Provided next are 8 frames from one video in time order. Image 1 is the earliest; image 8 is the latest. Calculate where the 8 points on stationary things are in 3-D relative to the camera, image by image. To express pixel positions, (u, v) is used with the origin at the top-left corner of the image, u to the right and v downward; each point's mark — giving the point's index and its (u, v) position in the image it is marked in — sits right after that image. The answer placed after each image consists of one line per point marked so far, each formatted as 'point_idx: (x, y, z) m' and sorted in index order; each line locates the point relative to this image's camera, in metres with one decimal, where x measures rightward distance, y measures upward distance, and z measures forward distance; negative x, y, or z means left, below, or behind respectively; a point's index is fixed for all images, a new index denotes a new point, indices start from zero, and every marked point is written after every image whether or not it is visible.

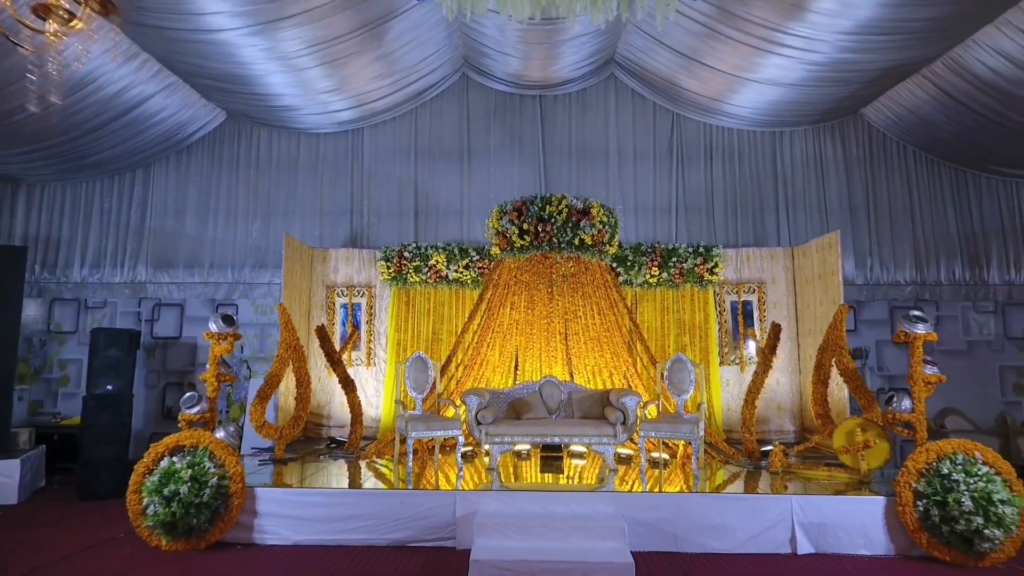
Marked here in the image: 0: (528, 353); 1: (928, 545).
0: (+0.1, -0.6, +6.4) m
1: (+2.3, -1.4, +4.0) m
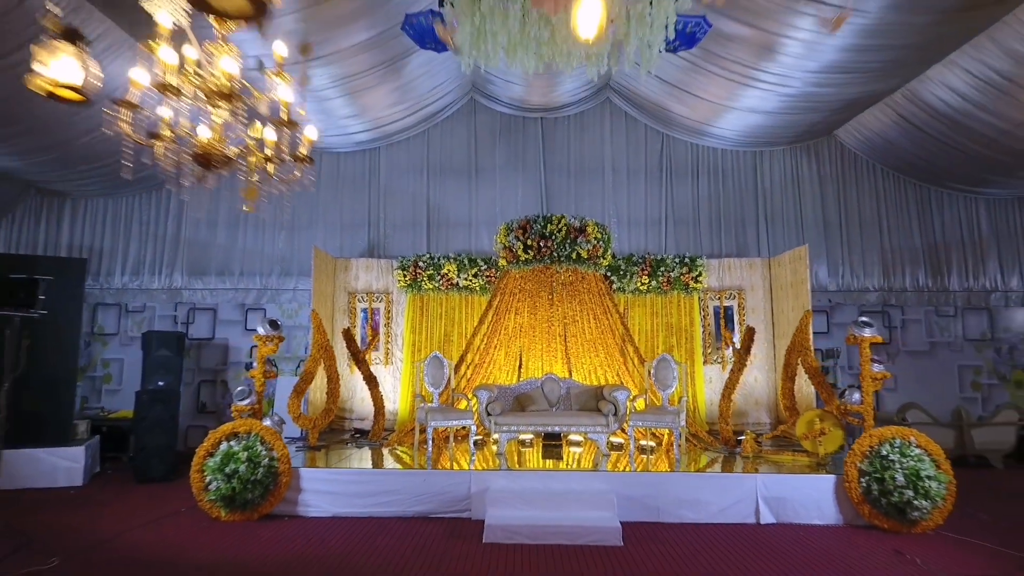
0: (+0.2, -0.7, +7.1) m
1: (+2.4, -1.5, +4.8) m
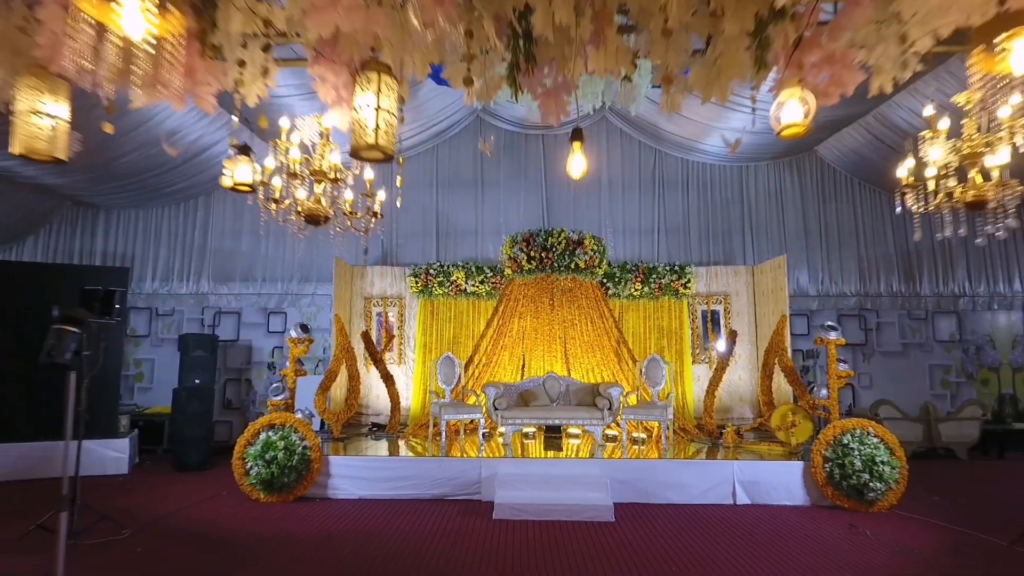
0: (+0.2, -0.7, +7.8) m
1: (+2.4, -1.6, +5.4) m
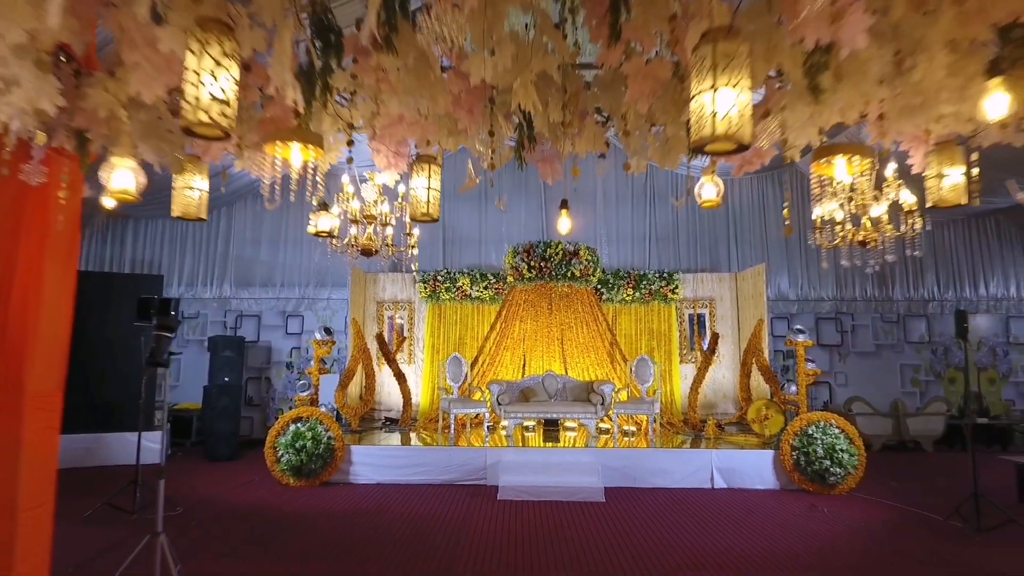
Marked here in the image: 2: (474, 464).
0: (+0.2, -0.8, +8.5) m
1: (+2.4, -1.6, +6.1) m
2: (-0.3, -1.6, +6.6) m
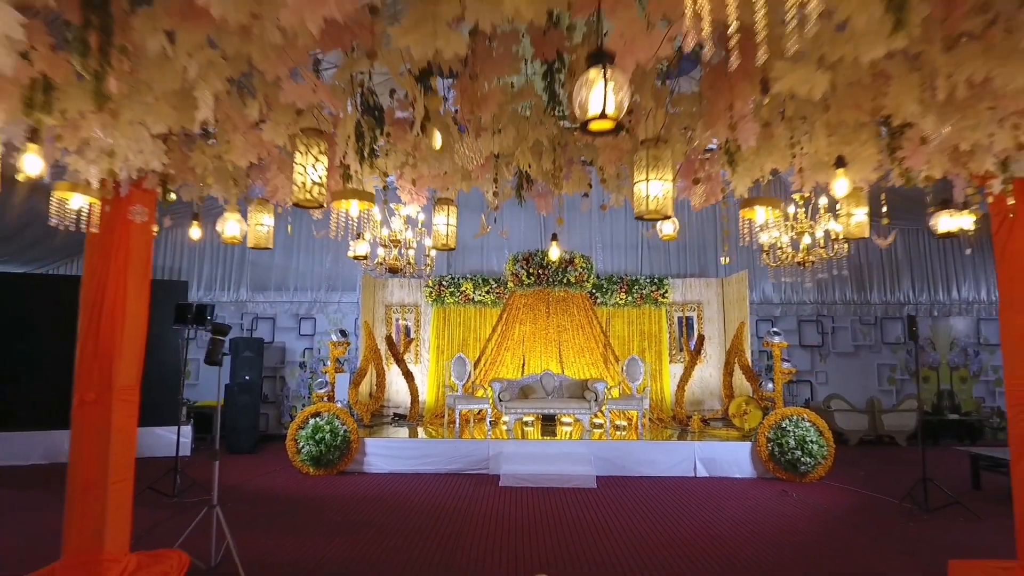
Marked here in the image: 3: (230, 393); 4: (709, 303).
0: (+0.2, -0.8, +9.1) m
1: (+2.4, -1.7, +6.7) m
2: (-0.3, -1.7, +7.2) m
3: (-3.3, -1.2, +8.6) m
4: (+2.6, -0.2, +9.5) m
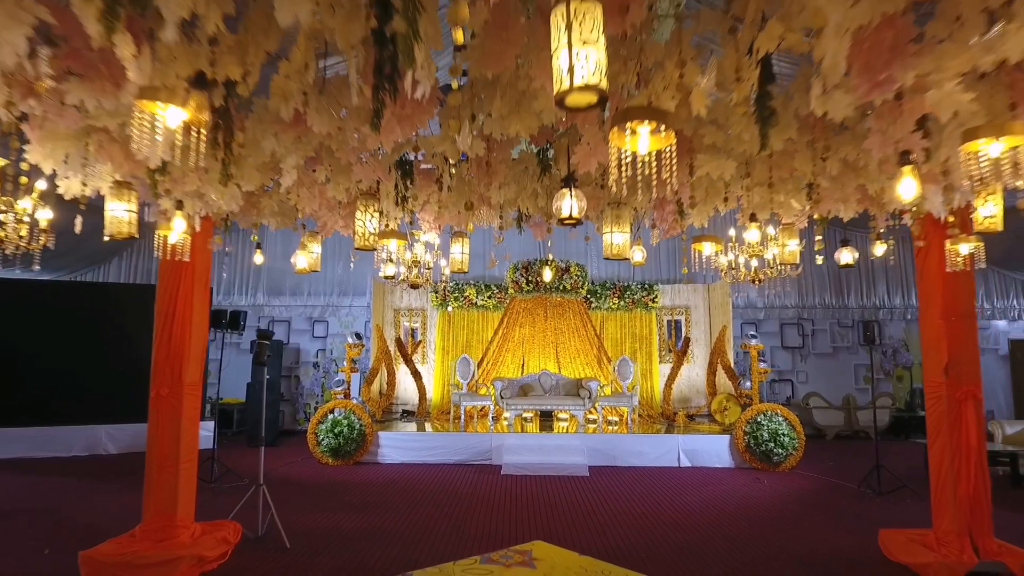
0: (+0.3, -0.9, +9.8) m
1: (+2.4, -1.8, +7.4) m
2: (-0.3, -1.7, +7.9) m
3: (-3.3, -1.3, +9.2) m
4: (+2.6, -0.3, +10.2) m
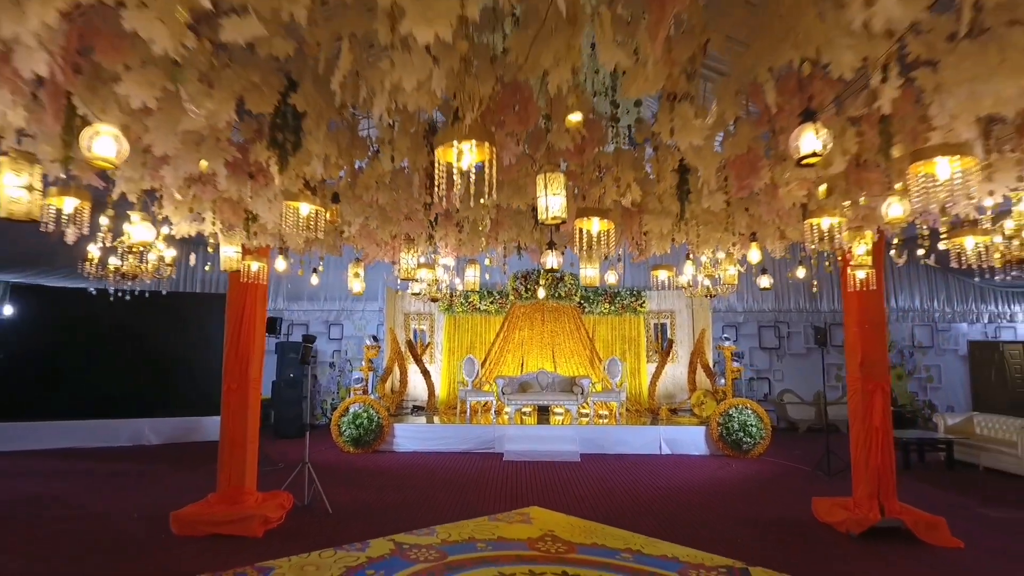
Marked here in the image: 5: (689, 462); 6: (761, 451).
0: (+0.3, -1.0, +10.8) m
1: (+2.4, -1.8, +8.4) m
2: (-0.3, -1.8, +8.9) m
3: (-3.3, -1.4, +10.2) m
4: (+2.6, -0.4, +11.2) m
5: (+2.0, -2.0, +8.2) m
6: (+2.8, -1.8, +8.3) m
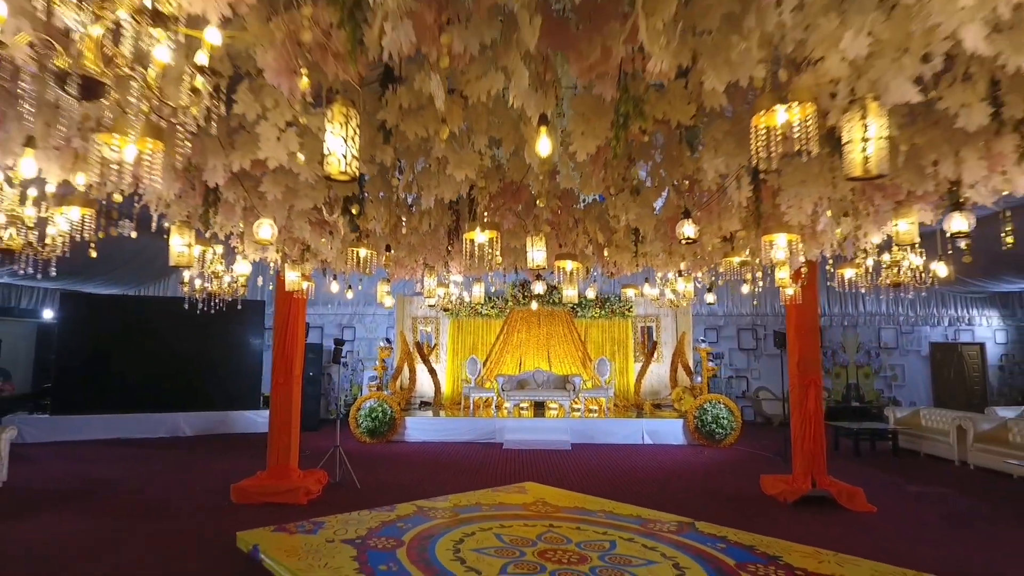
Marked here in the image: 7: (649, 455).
0: (+0.2, -1.1, +11.8) m
1: (+2.4, -1.9, +9.5) m
2: (-0.3, -1.9, +9.9) m
3: (-3.3, -1.5, +11.3) m
4: (+2.6, -0.5, +12.3) m
5: (+2.0, -2.1, +9.2) m
6: (+2.8, -2.0, +9.3) m
7: (+1.7, -2.1, +8.9) m
